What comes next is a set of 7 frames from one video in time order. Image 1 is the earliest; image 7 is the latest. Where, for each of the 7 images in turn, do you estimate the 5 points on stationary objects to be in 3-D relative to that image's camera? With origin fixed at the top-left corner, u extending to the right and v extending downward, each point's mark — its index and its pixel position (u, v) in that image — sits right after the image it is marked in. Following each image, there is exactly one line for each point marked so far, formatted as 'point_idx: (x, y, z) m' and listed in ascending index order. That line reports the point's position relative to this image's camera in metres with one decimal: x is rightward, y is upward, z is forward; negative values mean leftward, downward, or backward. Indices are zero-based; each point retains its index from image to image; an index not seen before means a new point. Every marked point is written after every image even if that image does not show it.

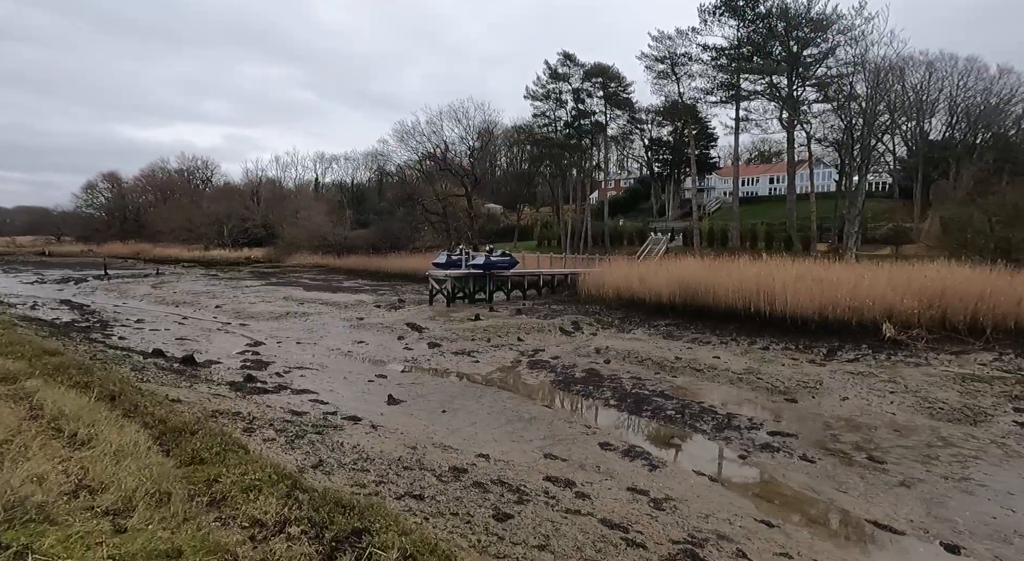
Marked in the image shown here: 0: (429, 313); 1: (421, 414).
0: (-2.3, -0.9, +17.4) m
1: (-1.1, -1.6, +7.6) m
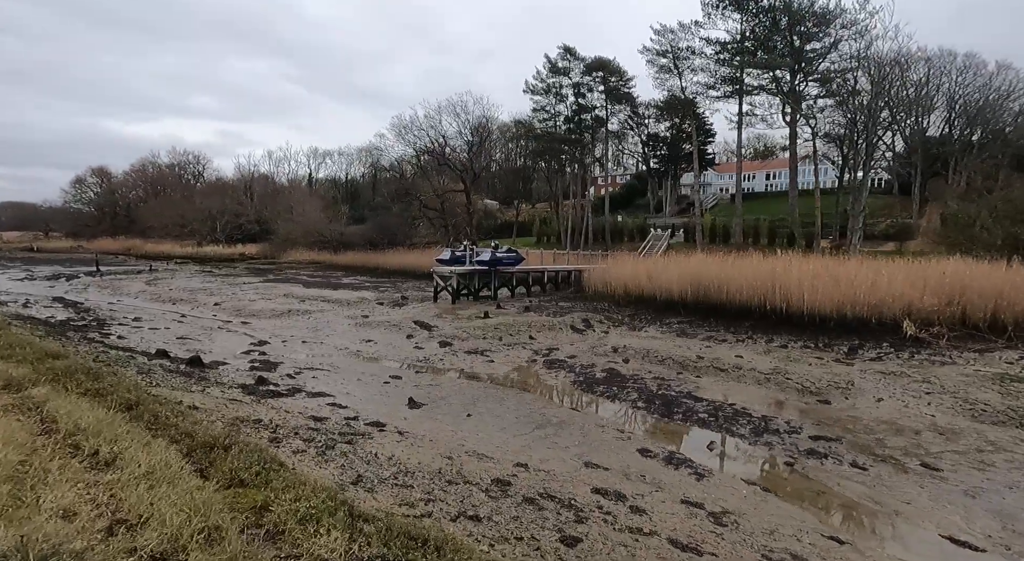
0: (-2.1, -0.8, +17.0) m
1: (-0.8, -1.6, +7.2) m
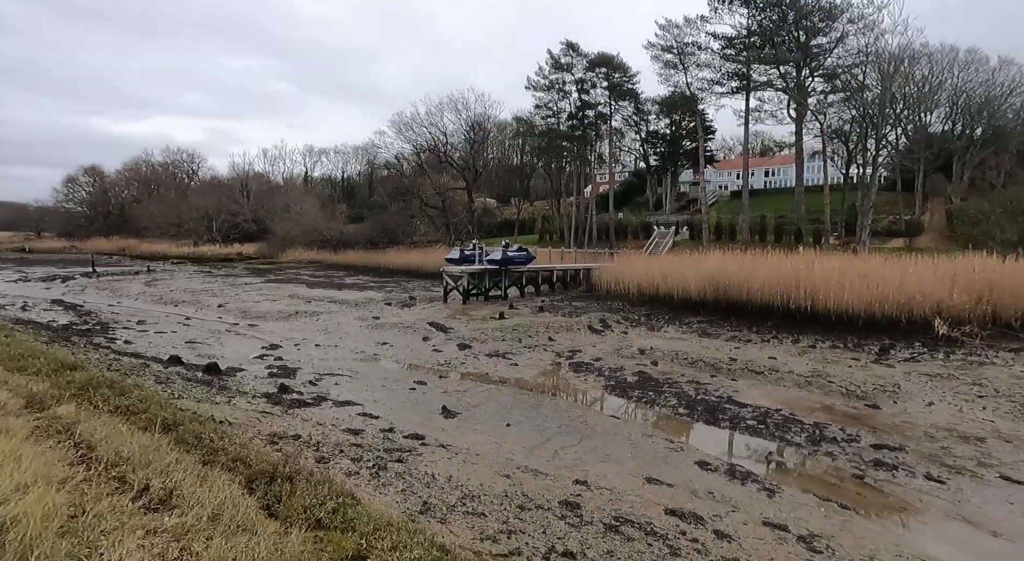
0: (-1.7, -0.8, +16.6) m
1: (-0.3, -1.6, +6.8) m
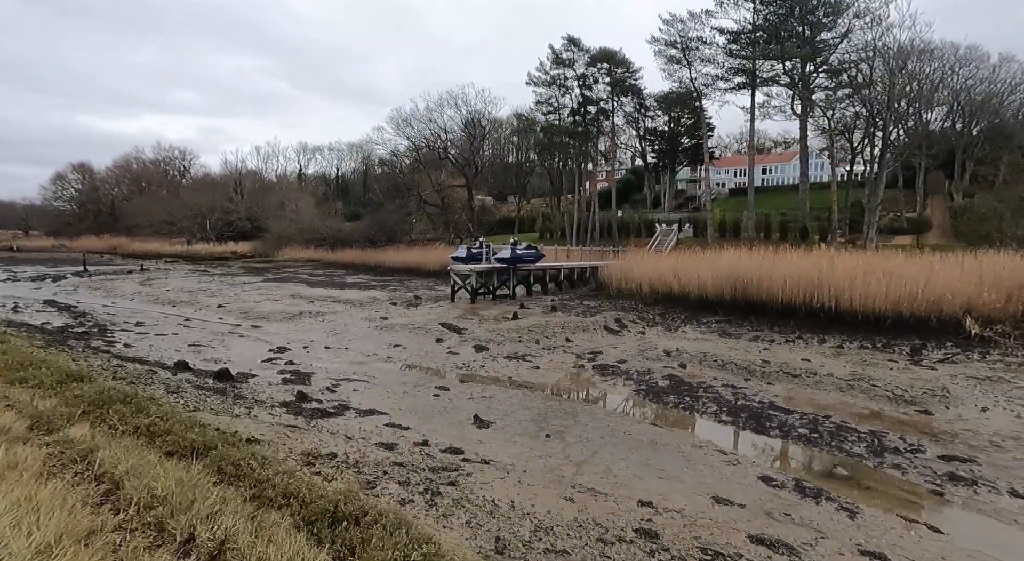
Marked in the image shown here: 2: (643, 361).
0: (-1.4, -0.8, +16.1) m
1: (+0.1, -1.6, +6.4) m
2: (+2.3, -1.4, +10.9) m
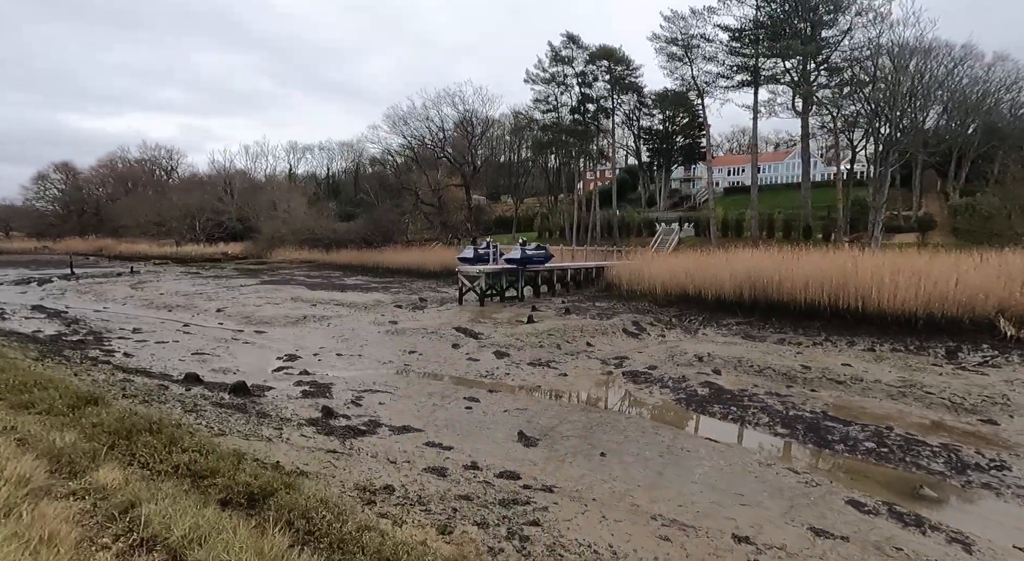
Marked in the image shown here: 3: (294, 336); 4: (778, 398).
0: (-1.1, -0.9, +15.5) m
1: (+0.6, -1.7, +5.8) m
2: (+2.7, -1.4, +10.4) m
3: (-4.7, -1.2, +13.4) m
4: (+3.6, -1.6, +8.4) m
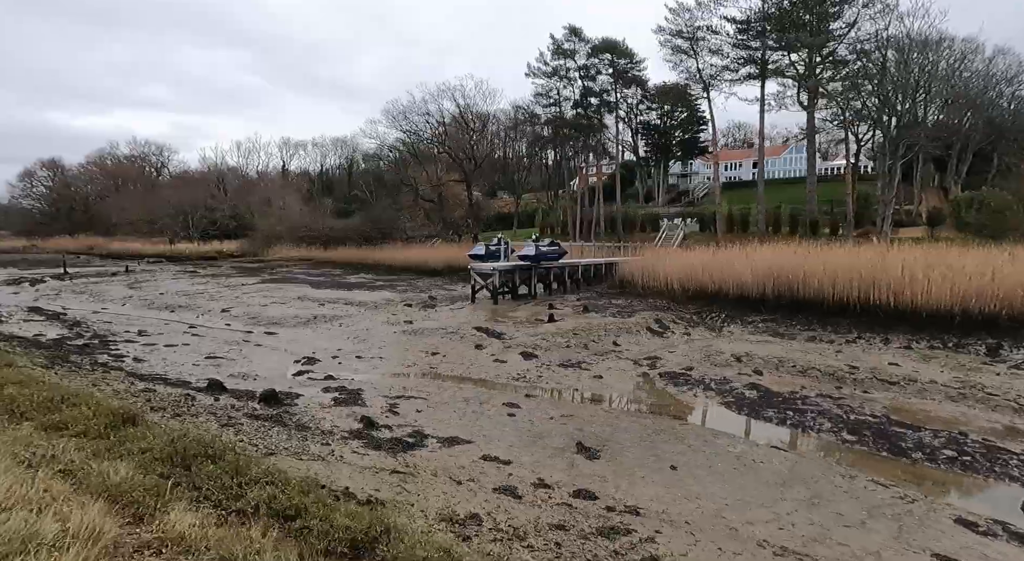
0: (-0.7, -0.8, +15.0) m
1: (+1.2, -1.7, +5.4) m
2: (+3.2, -1.4, +10.0) m
3: (-4.2, -1.2, +12.9) m
4: (+4.1, -1.5, +8.0) m
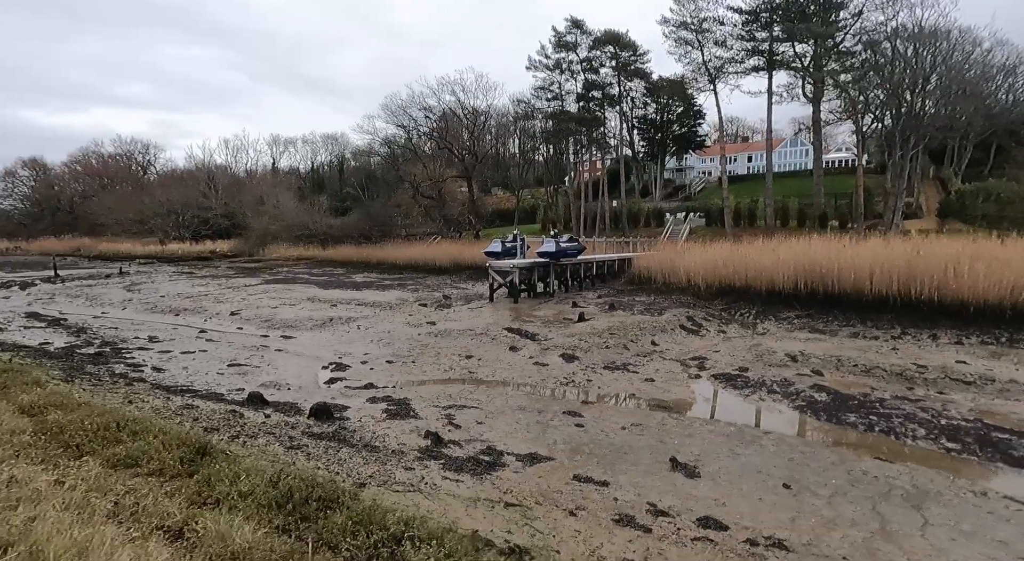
0: (-0.1, -0.8, +14.4) m
1: (+1.9, -1.6, +4.8) m
2: (+3.9, -1.3, +9.5) m
3: (-3.6, -1.2, +12.2) m
4: (+4.8, -1.5, +7.6) m
